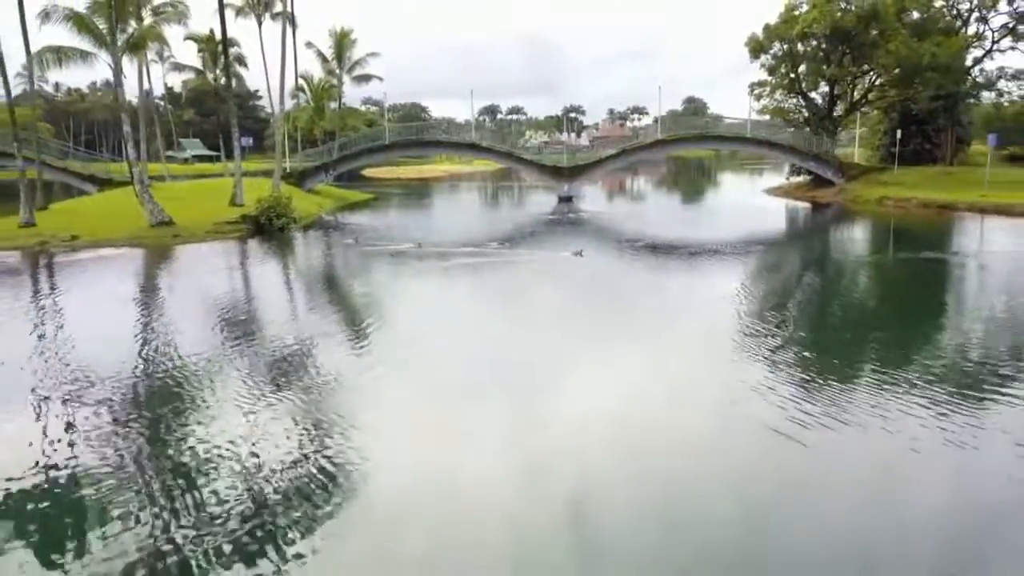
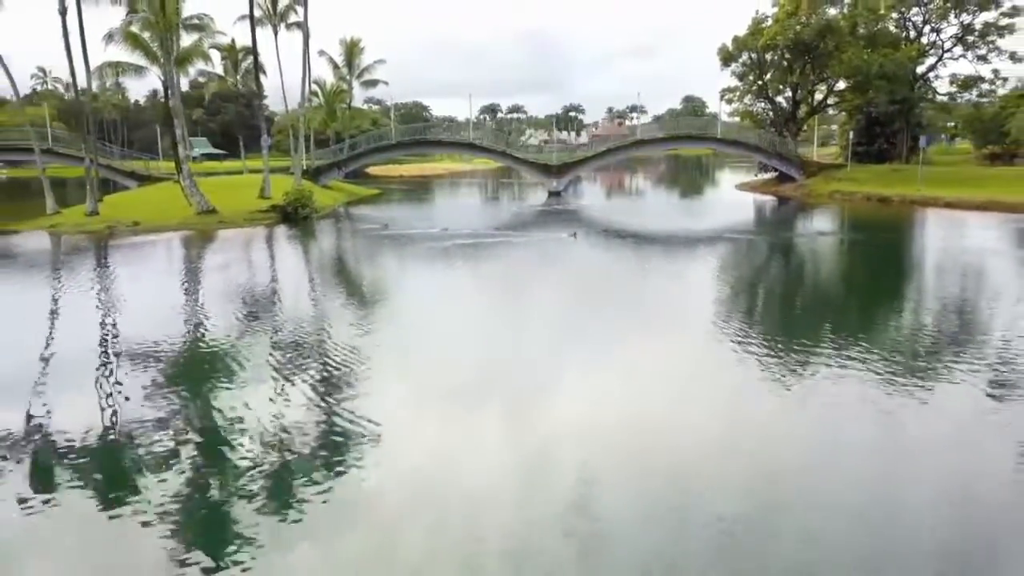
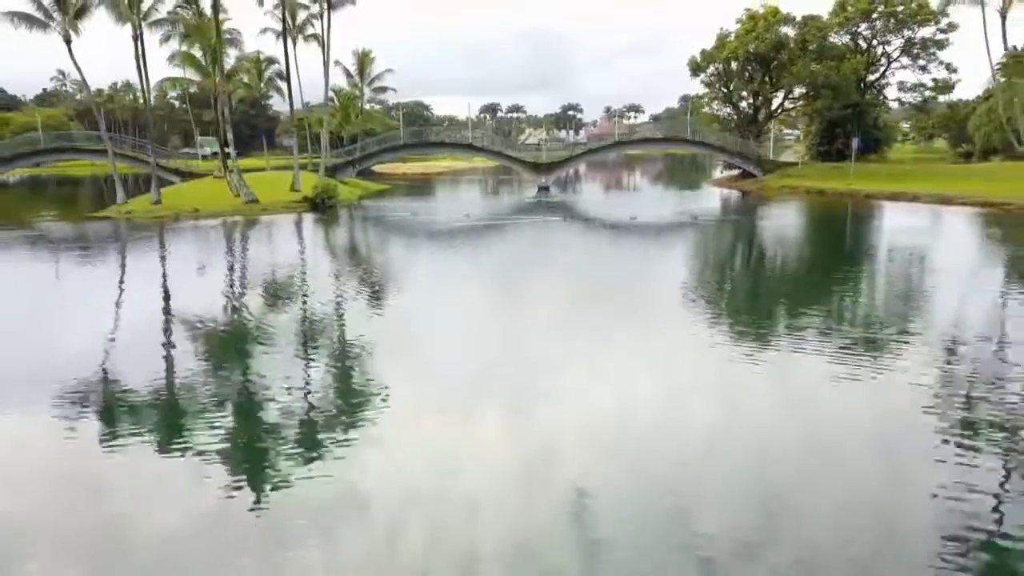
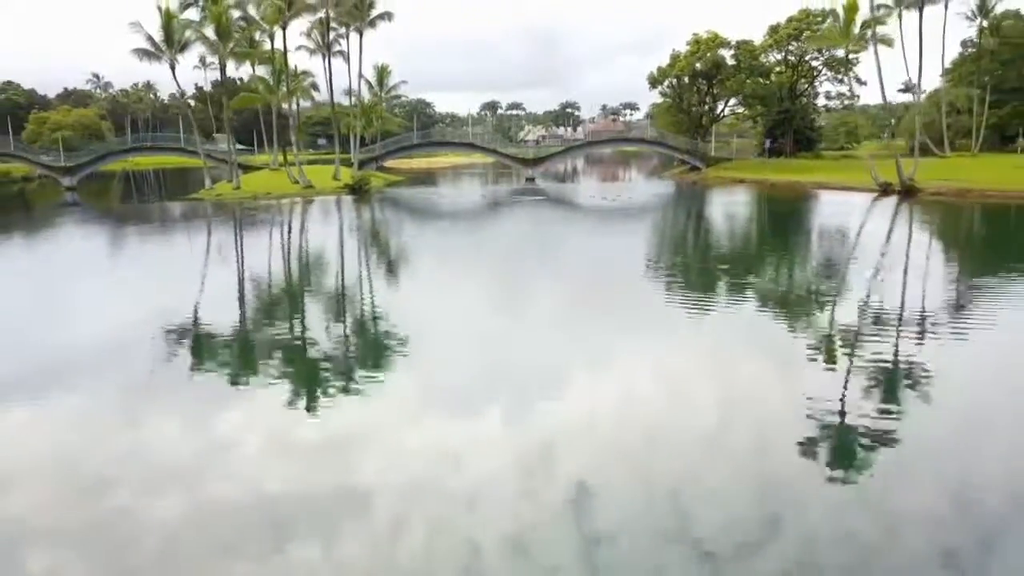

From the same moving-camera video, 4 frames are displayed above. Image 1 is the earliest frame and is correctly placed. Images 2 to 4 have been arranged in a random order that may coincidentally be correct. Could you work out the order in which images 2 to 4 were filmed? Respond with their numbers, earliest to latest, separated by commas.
2, 3, 4
